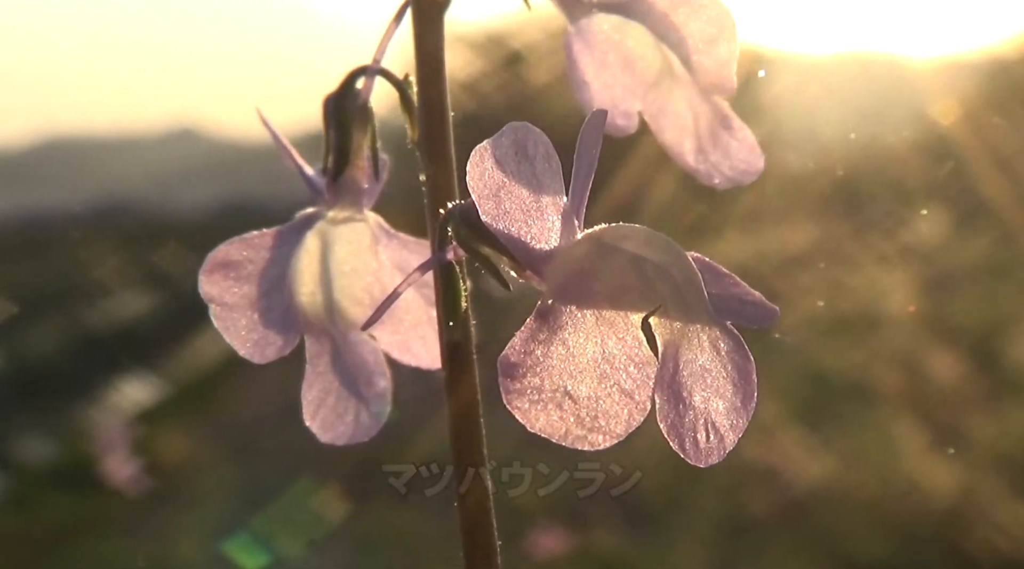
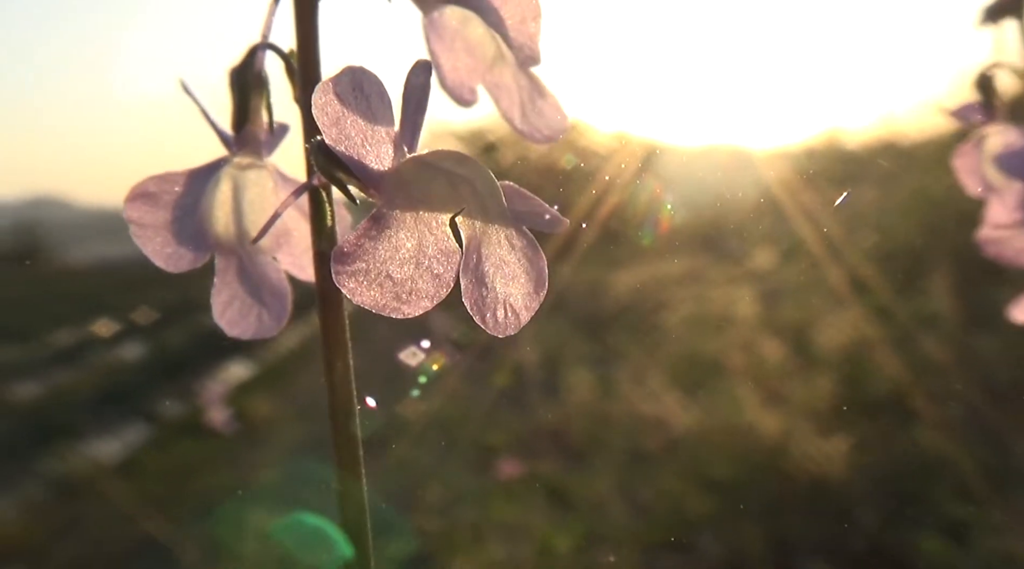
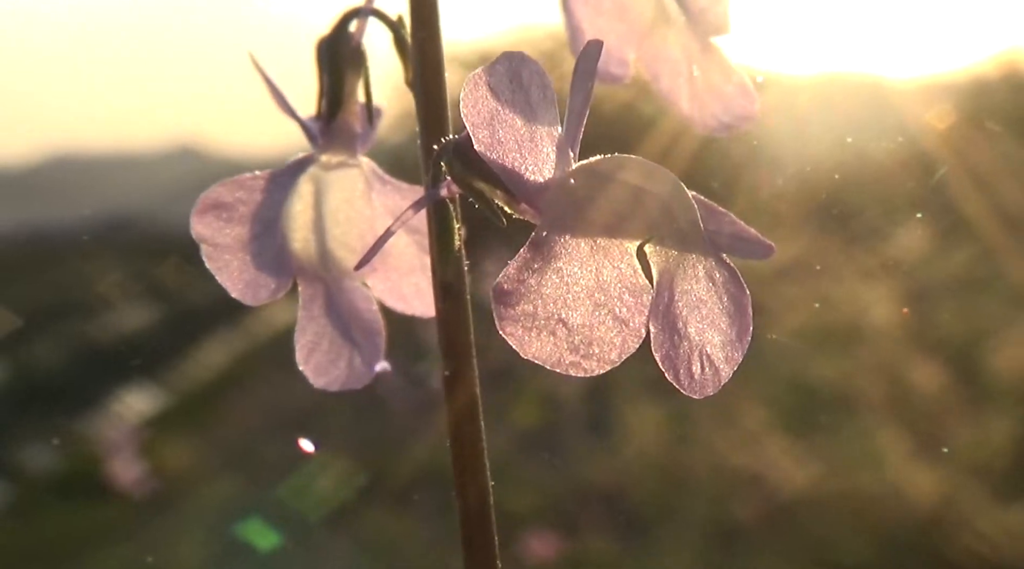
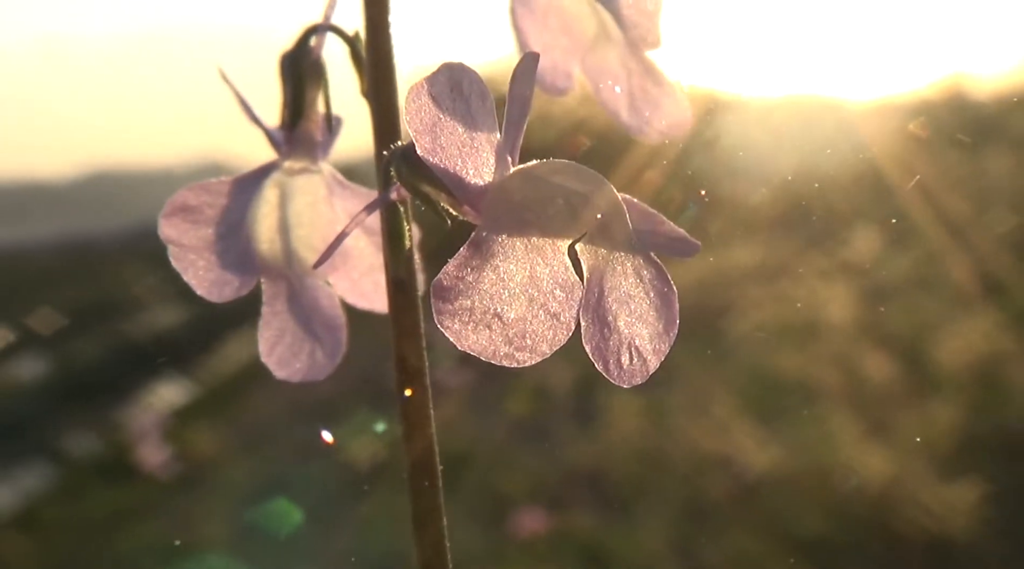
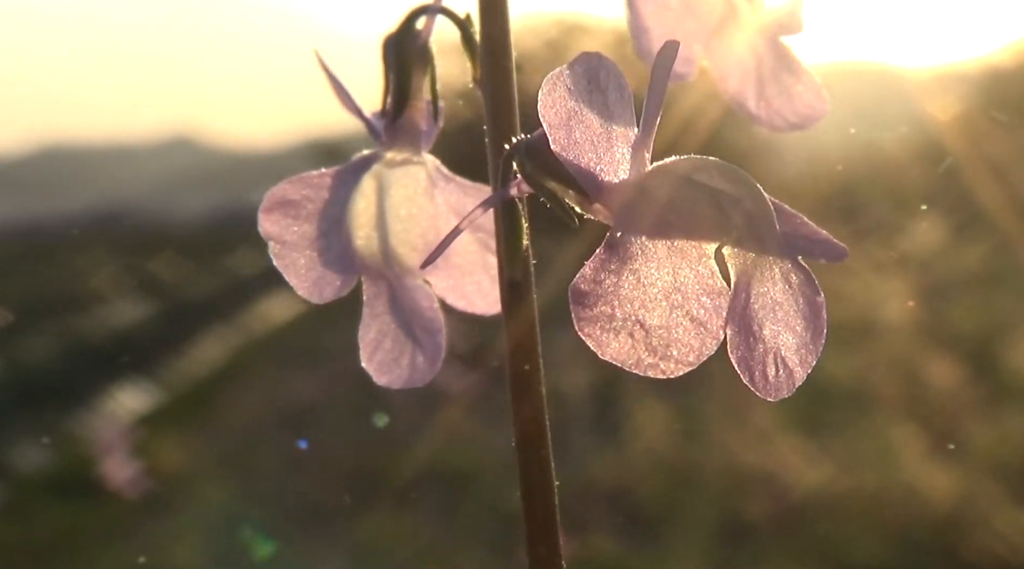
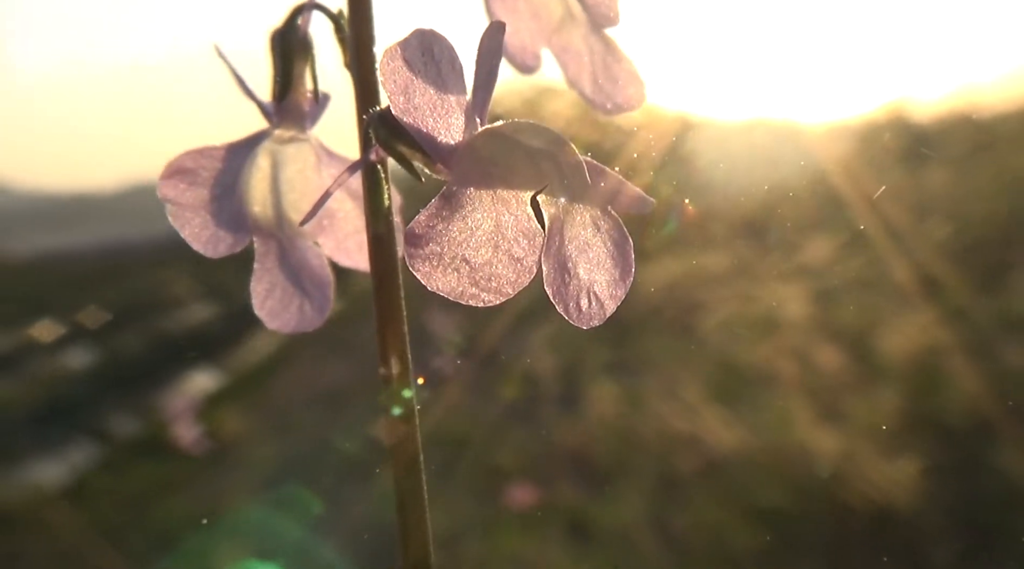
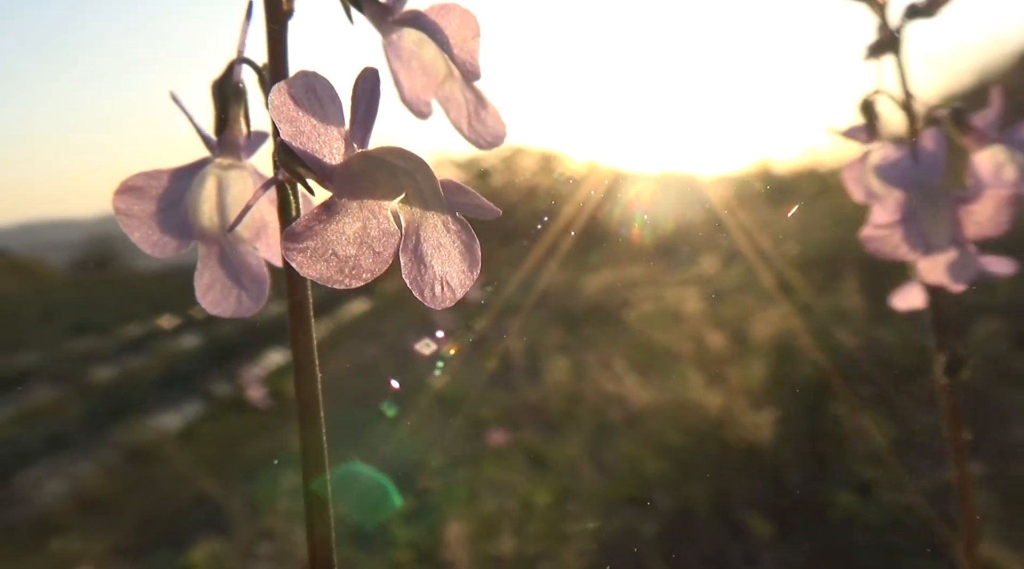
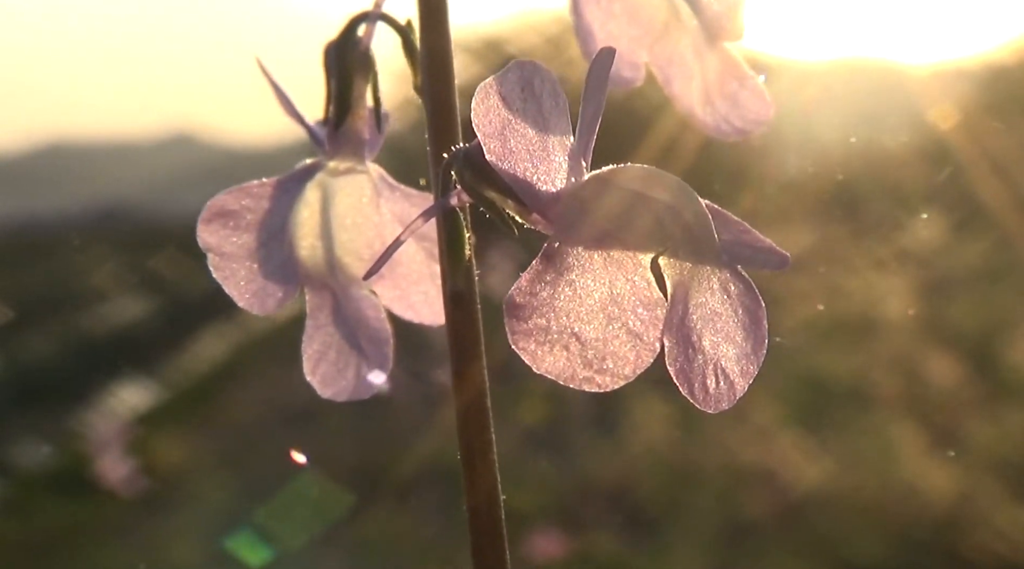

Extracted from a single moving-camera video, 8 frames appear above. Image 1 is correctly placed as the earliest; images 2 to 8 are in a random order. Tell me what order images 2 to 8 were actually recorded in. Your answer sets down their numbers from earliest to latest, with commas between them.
8, 5, 3, 4, 6, 2, 7
